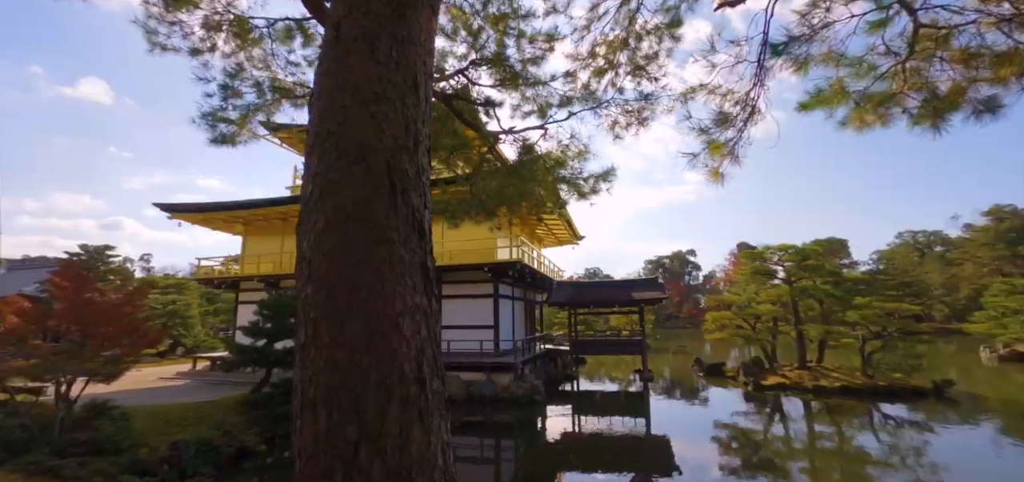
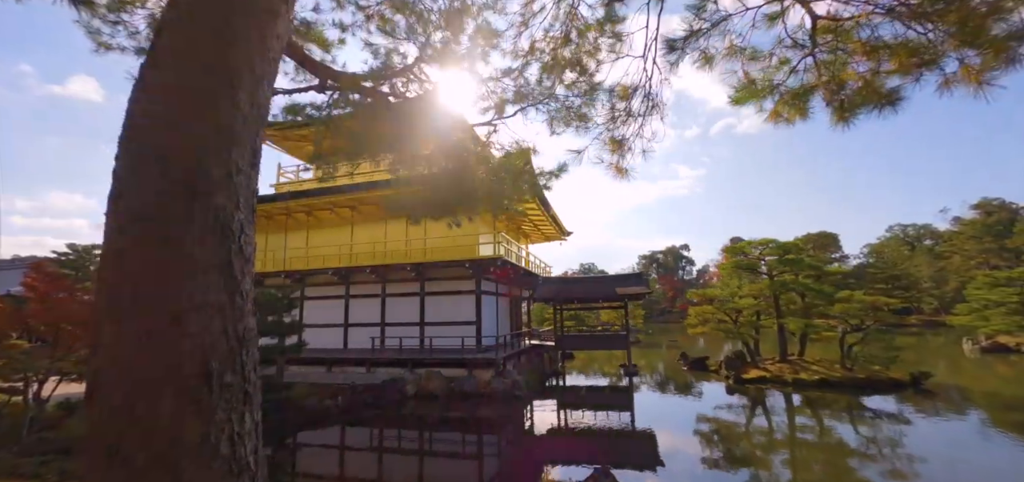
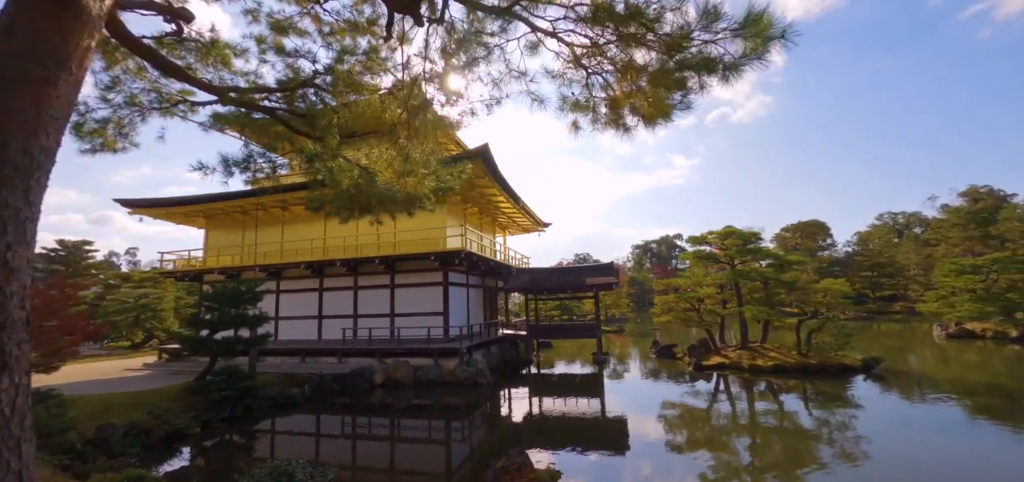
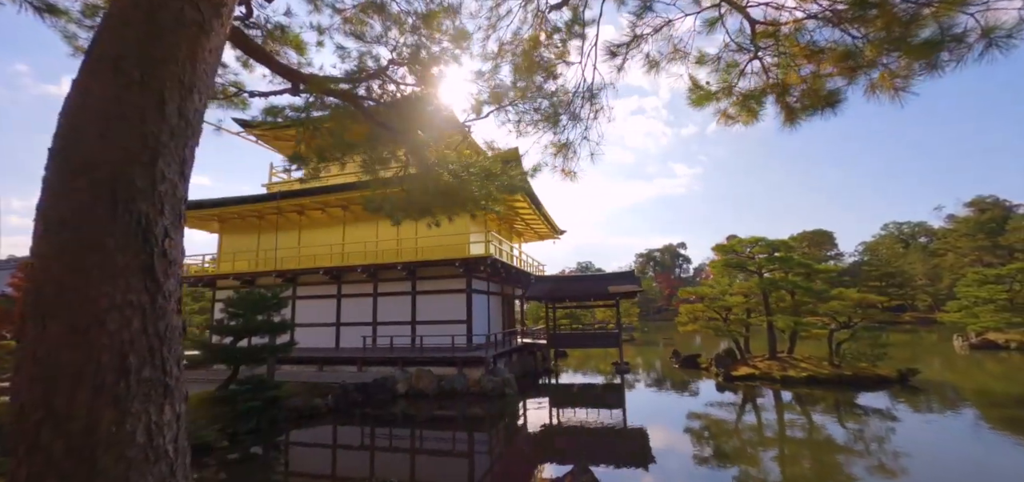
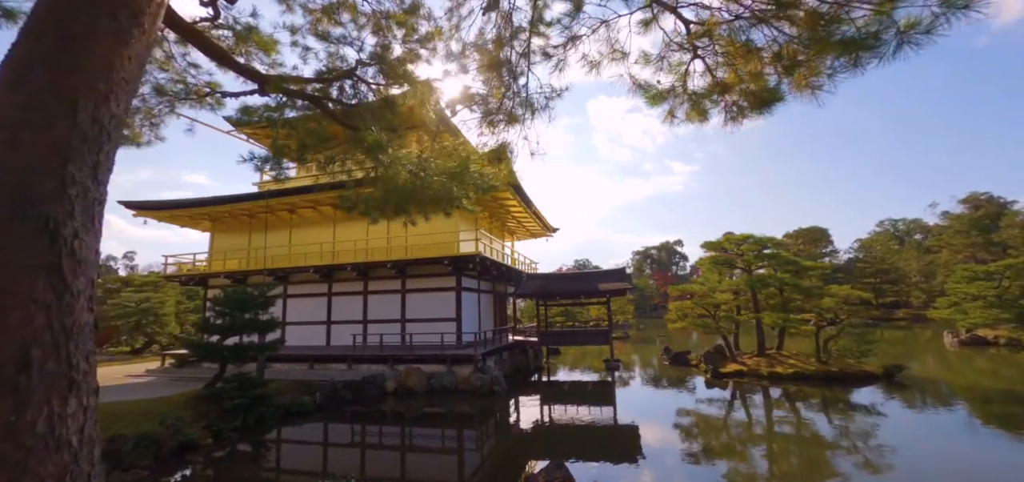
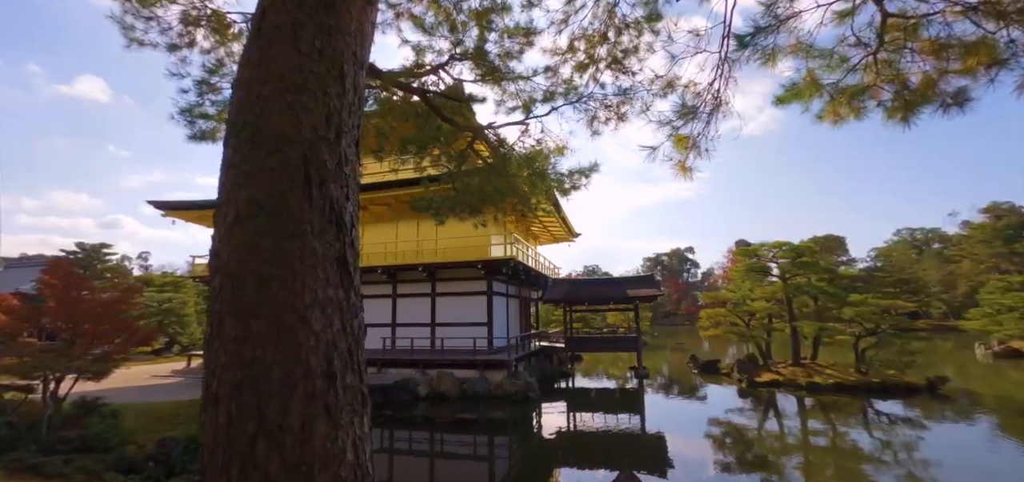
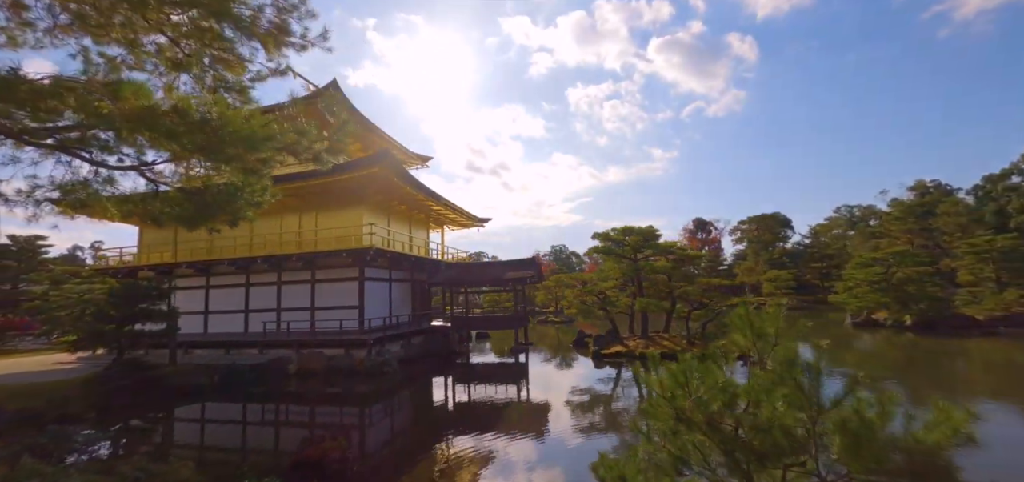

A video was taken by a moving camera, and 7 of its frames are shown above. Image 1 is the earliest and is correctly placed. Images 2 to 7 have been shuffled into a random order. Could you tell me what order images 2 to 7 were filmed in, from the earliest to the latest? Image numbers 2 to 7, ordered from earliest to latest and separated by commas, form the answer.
6, 2, 4, 5, 3, 7
